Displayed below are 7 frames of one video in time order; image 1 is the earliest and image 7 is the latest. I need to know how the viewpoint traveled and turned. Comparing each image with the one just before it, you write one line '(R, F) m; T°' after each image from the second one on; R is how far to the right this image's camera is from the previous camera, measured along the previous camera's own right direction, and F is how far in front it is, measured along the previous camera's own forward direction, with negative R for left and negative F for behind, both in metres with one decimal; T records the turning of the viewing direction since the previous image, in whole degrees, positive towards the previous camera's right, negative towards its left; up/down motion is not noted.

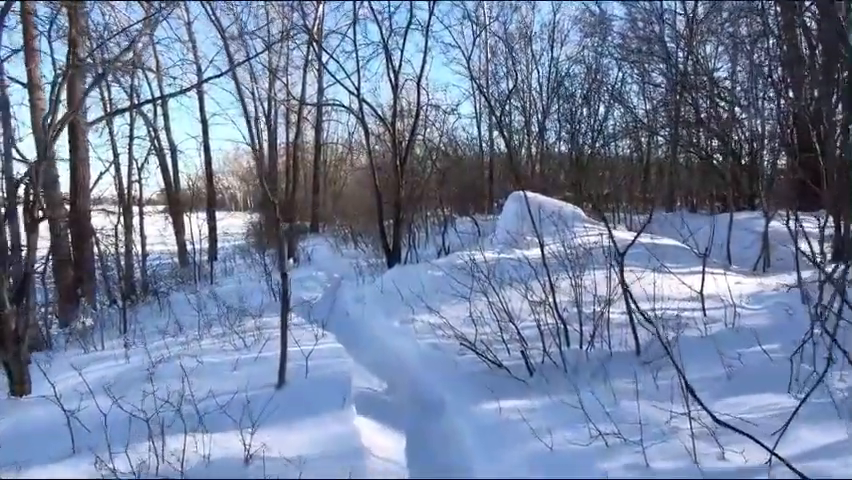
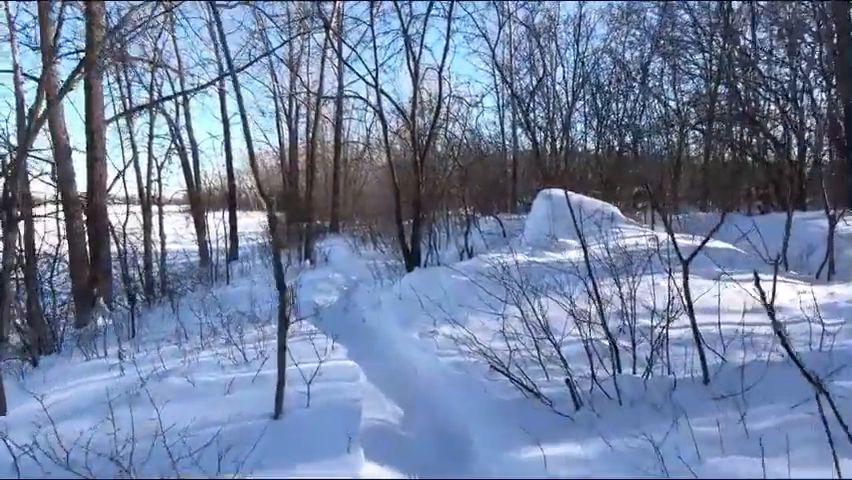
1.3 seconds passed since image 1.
(0.0, +0.7) m; -3°
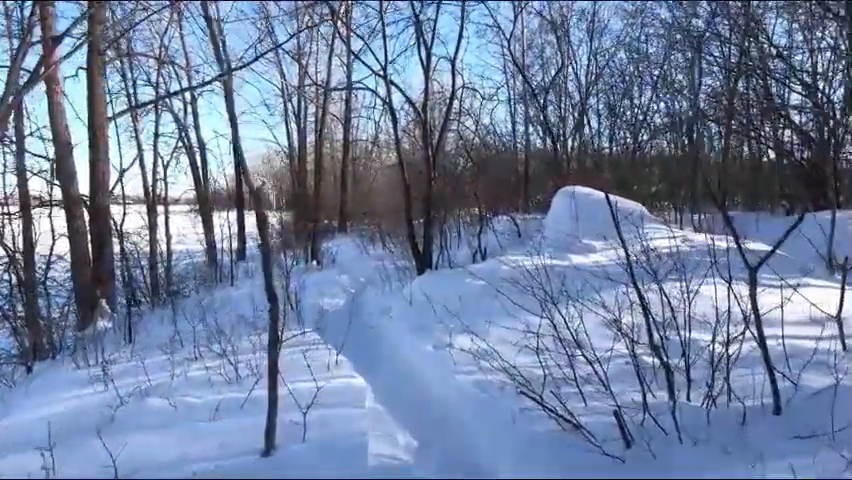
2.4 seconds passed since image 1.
(-0.1, +0.6) m; -1°
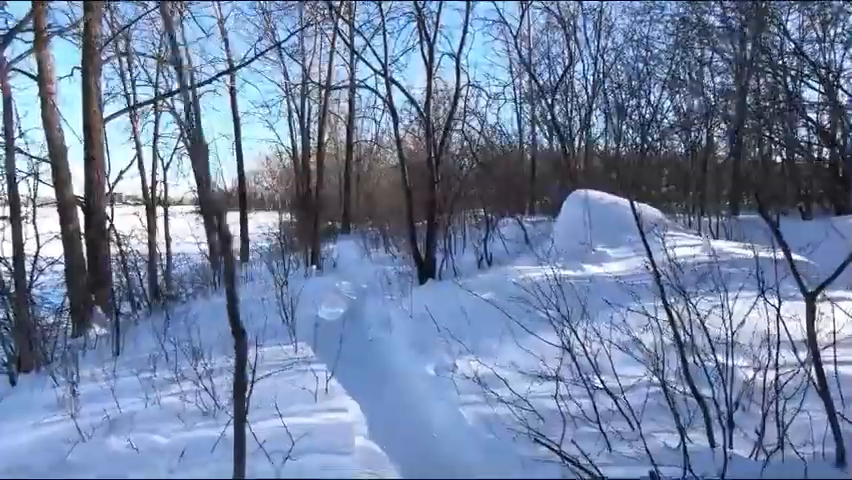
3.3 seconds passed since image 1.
(0.0, +0.5) m; -1°
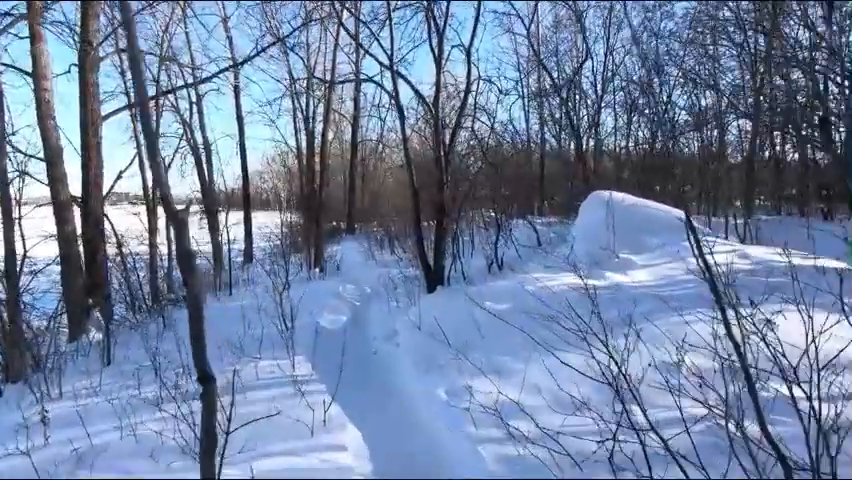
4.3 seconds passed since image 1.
(-0.1, +0.5) m; -1°
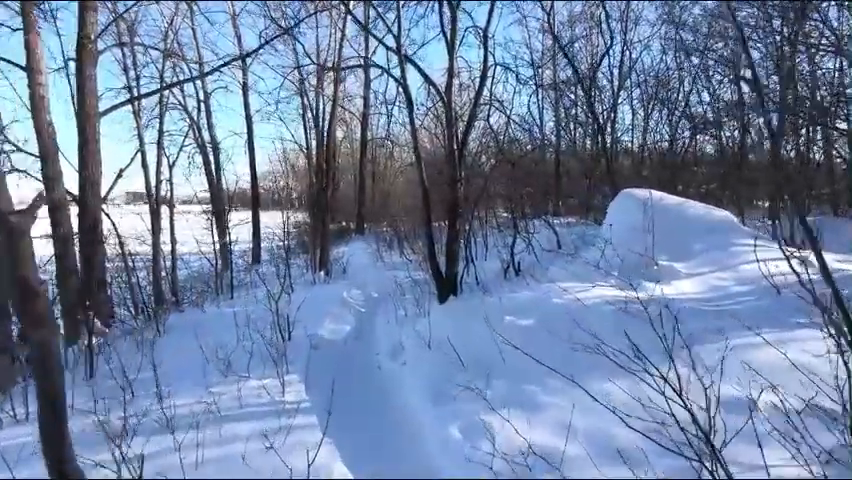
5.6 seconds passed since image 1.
(0.0, +0.8) m; -1°
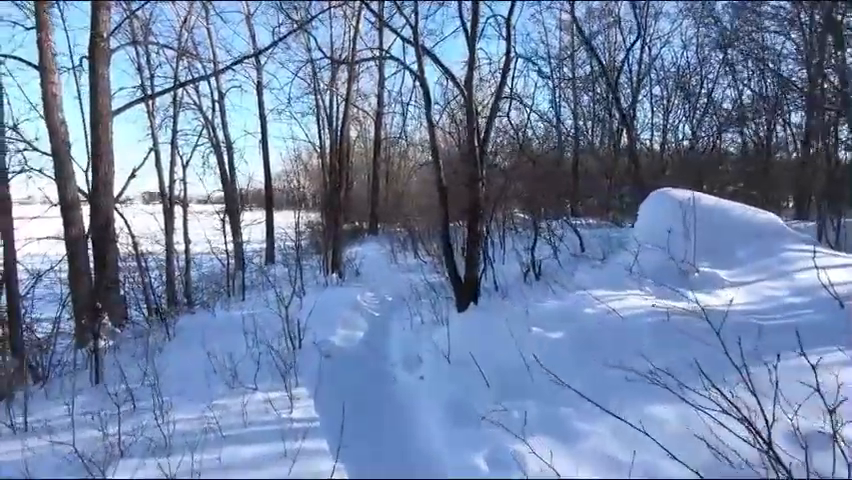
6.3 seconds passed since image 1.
(-0.1, +0.4) m; -2°
